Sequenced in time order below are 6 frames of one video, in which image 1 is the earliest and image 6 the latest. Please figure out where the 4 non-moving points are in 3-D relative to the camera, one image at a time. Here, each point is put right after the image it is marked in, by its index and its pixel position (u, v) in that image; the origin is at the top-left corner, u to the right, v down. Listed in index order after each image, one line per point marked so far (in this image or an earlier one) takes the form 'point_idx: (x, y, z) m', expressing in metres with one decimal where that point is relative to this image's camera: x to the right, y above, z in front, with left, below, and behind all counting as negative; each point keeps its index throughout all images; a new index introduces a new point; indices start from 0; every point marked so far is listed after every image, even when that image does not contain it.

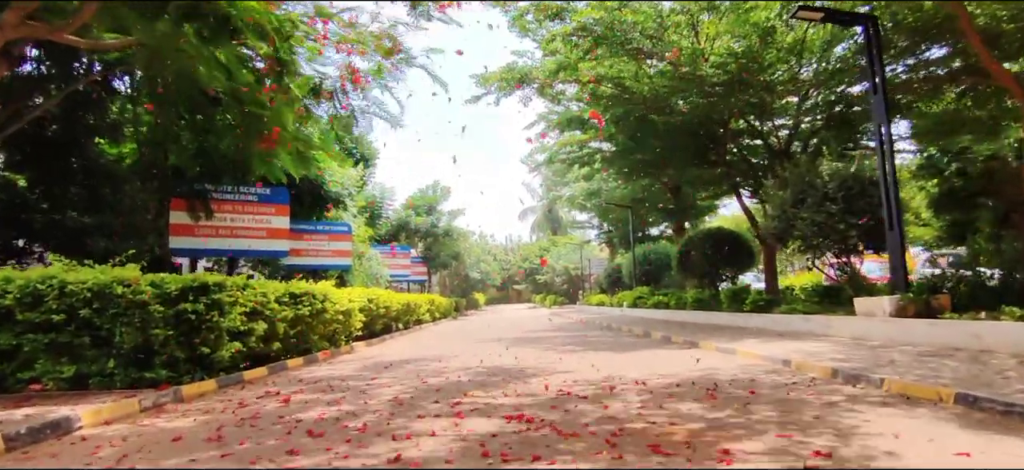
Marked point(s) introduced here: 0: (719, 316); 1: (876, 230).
0: (+4.7, -1.8, +15.0) m
1: (+6.9, +0.1, +12.4) m
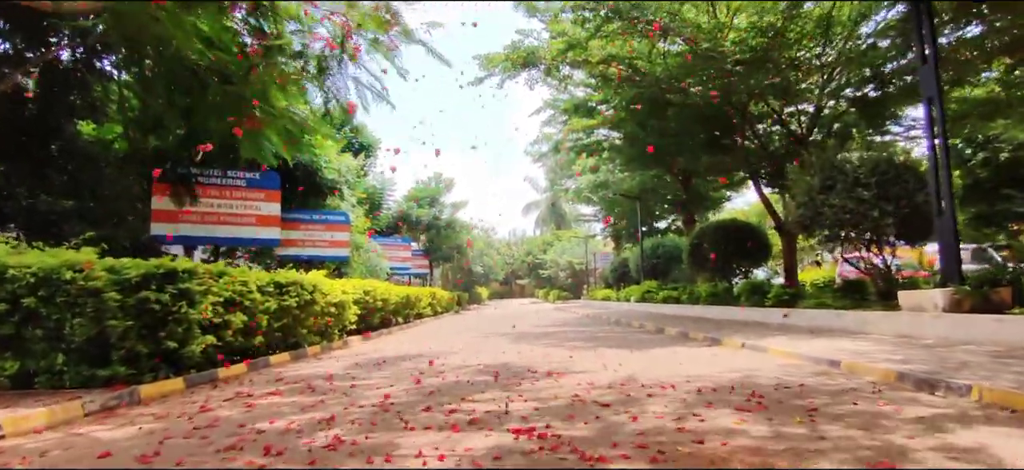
0: (+4.8, -1.6, +14.0) m
1: (+7.0, +0.3, +11.4) m
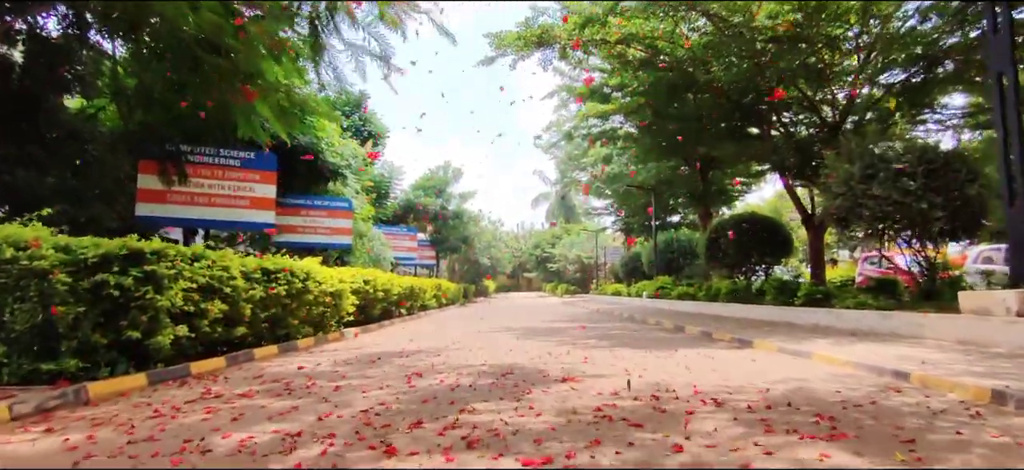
0: (+5.0, -1.5, +13.1) m
1: (+7.2, +0.3, +10.4) m
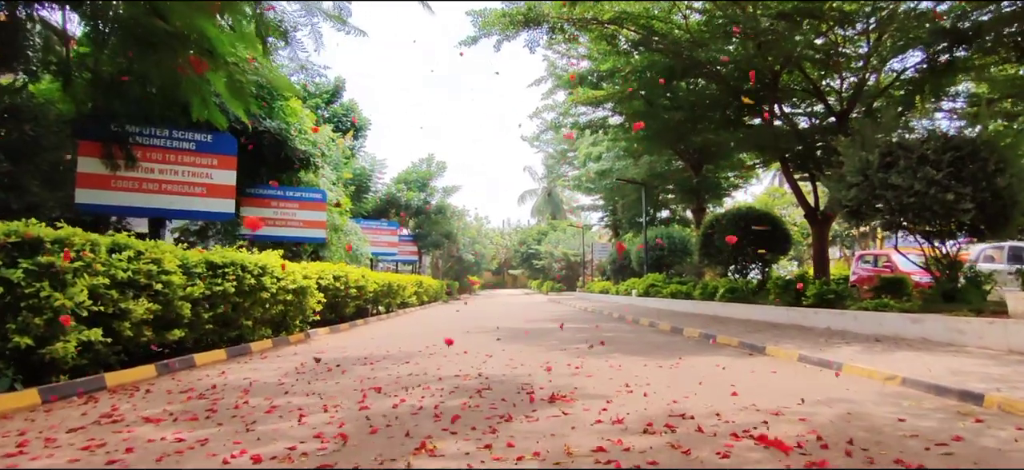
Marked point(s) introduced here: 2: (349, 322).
0: (+4.6, -1.4, +12.0) m
1: (+6.9, +0.4, +9.4) m
2: (-3.9, -2.1, +15.8) m
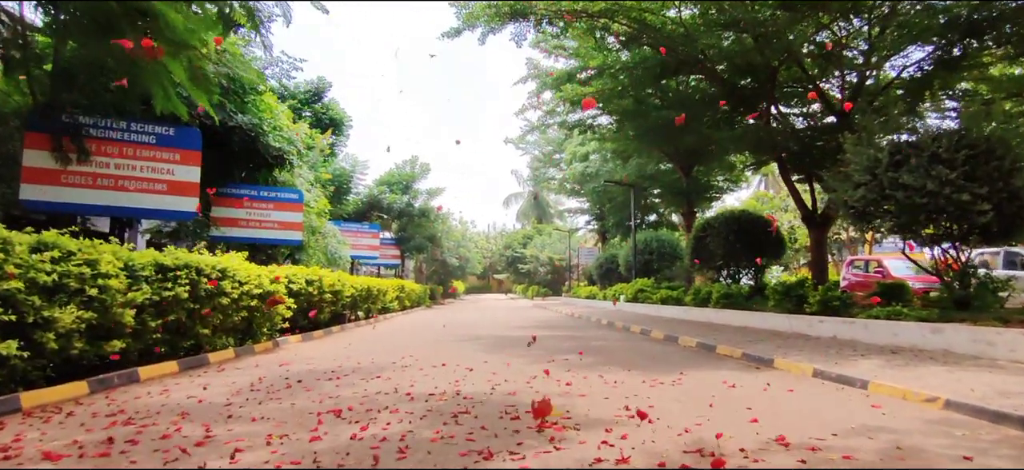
0: (+4.4, -1.4, +11.4) m
1: (+6.7, +0.4, +8.8) m
2: (-4.3, -2.1, +15.0) m
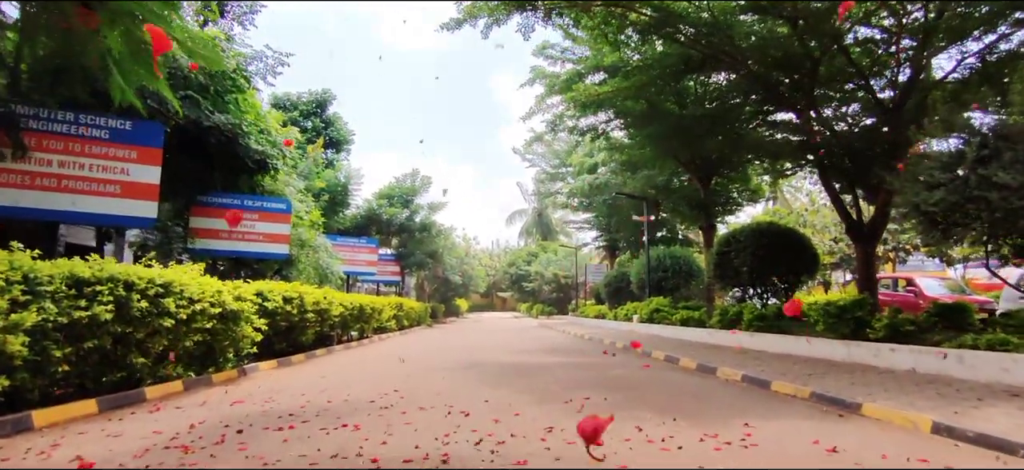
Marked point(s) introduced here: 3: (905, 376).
0: (+4.5, -1.6, +9.7) m
1: (+6.8, +0.2, +7.2) m
2: (-4.2, -2.4, +13.3) m
3: (+4.2, -1.5, +7.2) m
